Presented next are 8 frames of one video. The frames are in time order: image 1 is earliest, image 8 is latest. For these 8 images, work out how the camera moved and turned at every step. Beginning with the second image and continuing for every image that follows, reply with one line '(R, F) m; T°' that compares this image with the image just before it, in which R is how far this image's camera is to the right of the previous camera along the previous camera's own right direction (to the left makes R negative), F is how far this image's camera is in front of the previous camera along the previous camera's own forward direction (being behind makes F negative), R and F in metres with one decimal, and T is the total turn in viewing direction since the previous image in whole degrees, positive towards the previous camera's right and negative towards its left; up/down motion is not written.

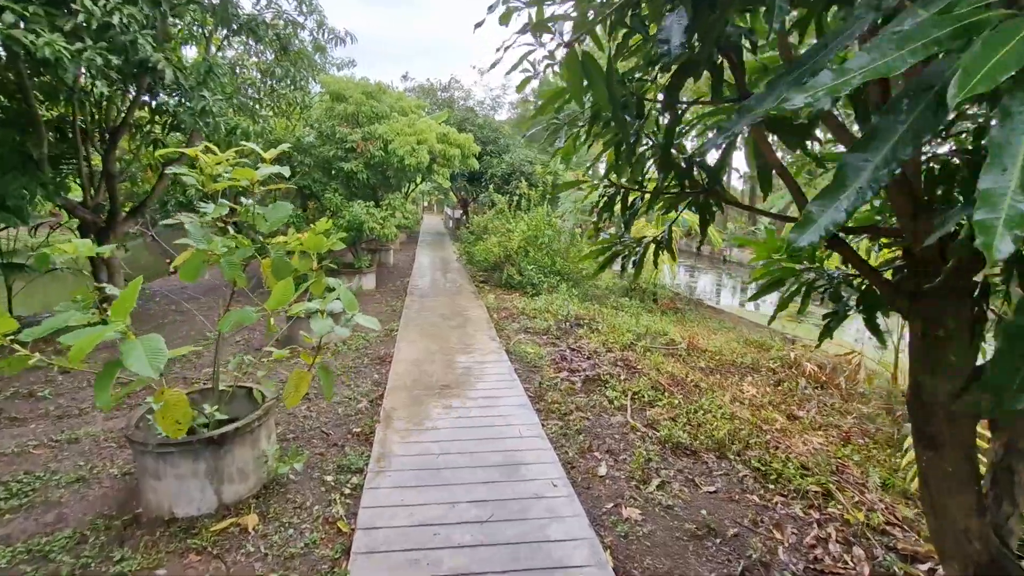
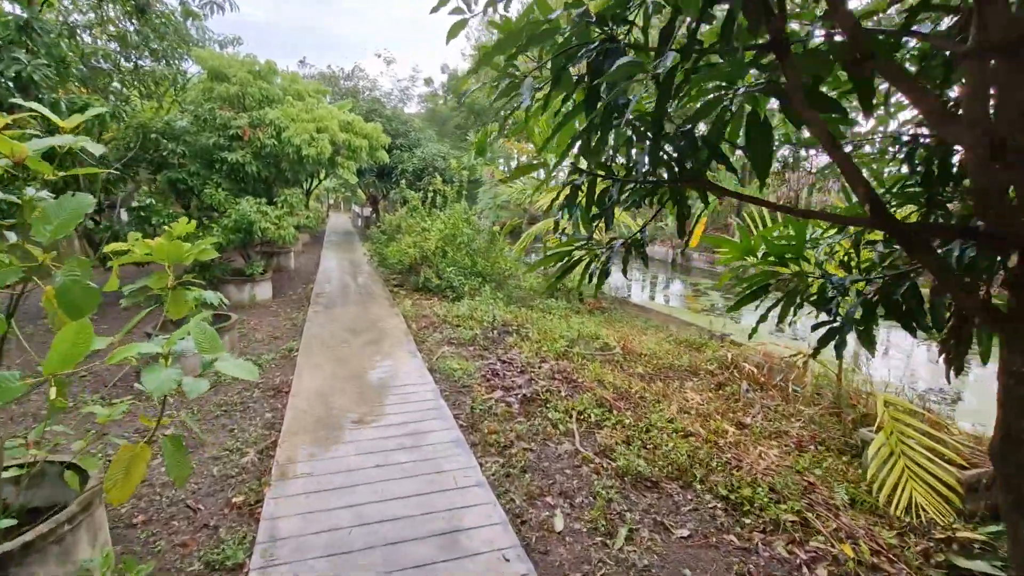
(0.0, +0.4) m; +9°
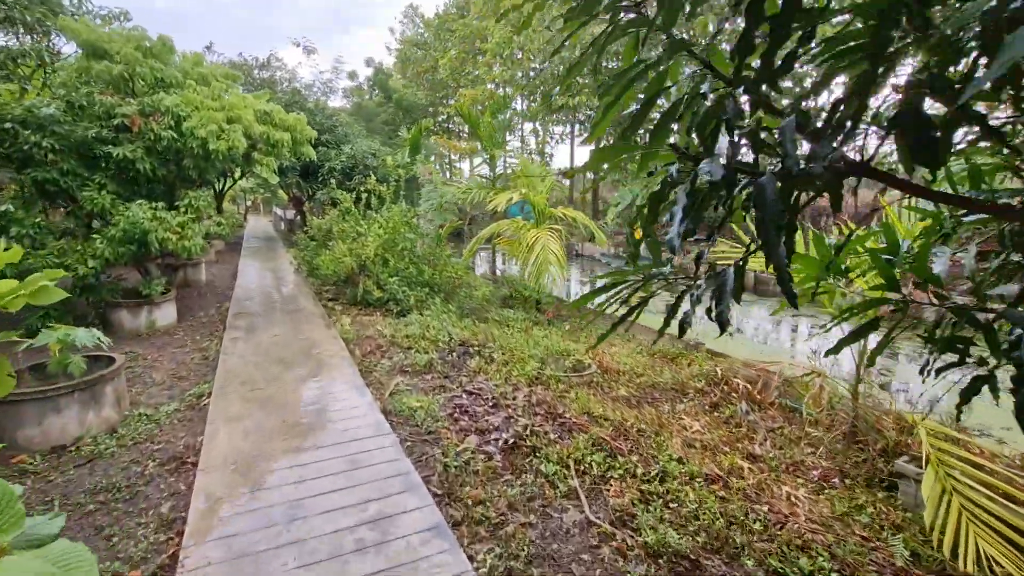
(-0.2, +0.5) m; +7°
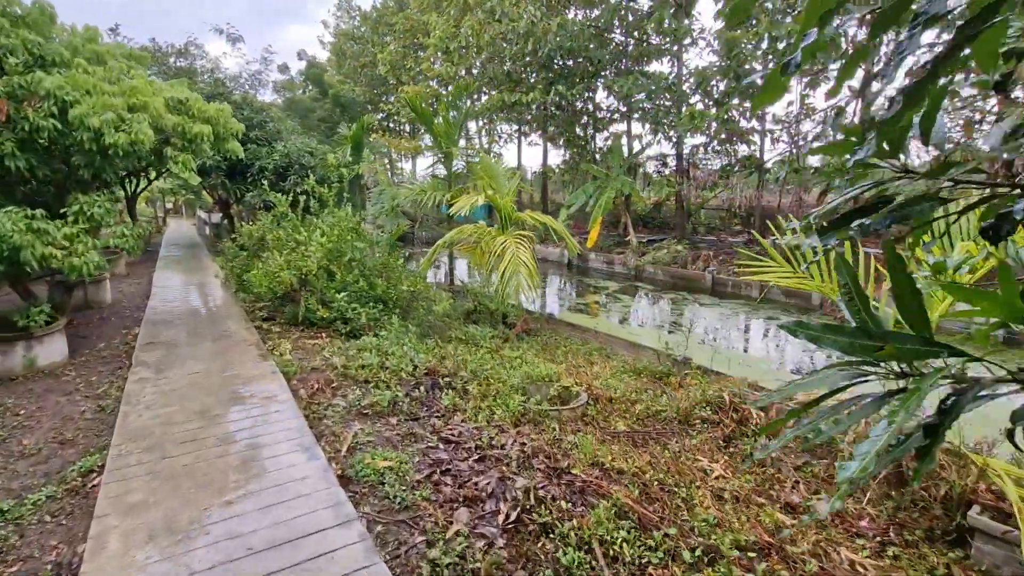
(-0.2, +0.5) m; +6°
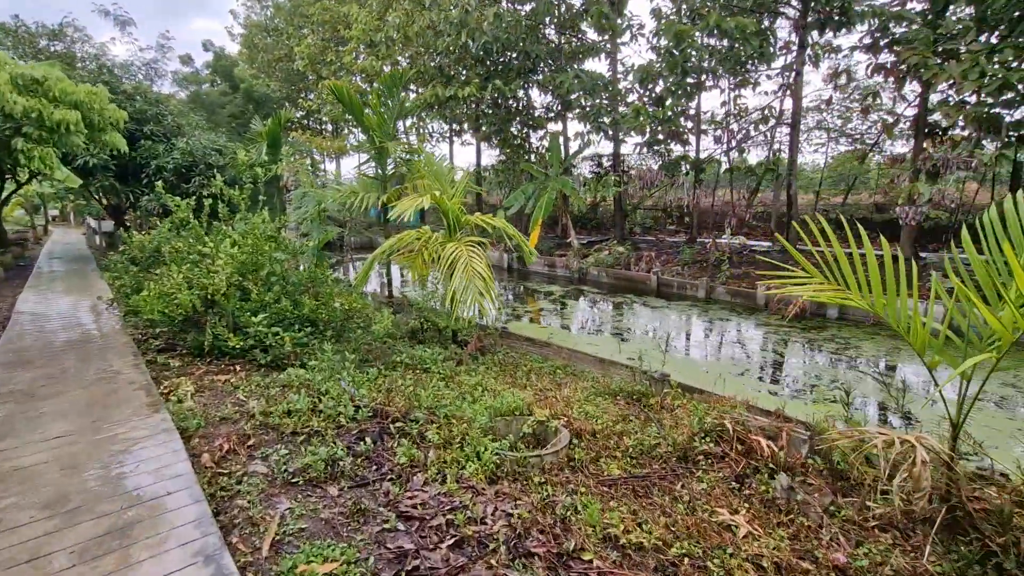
(-0.2, +0.6) m; +8°
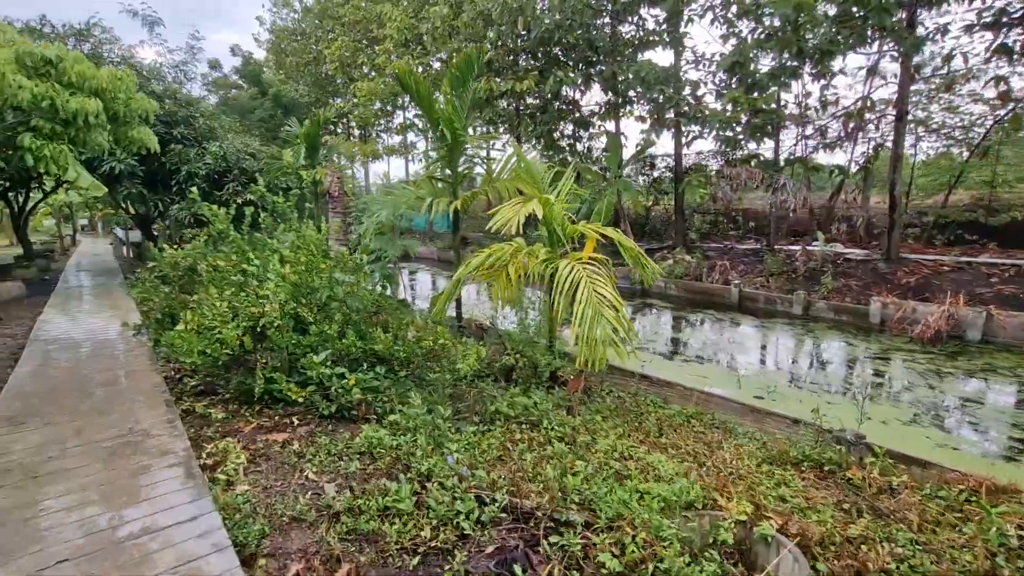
(-0.6, +0.8) m; -2°
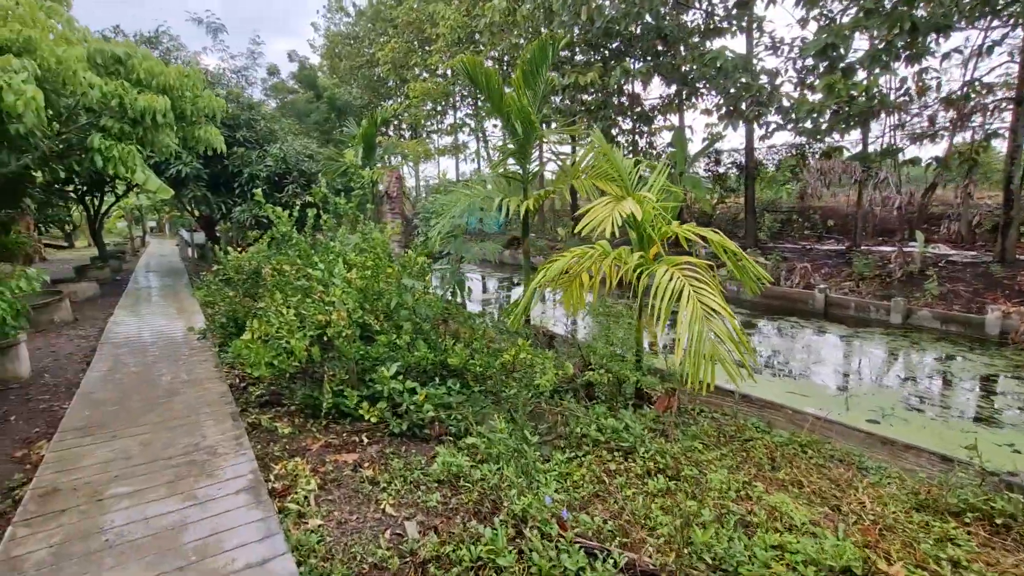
(-0.2, +0.3) m; -5°
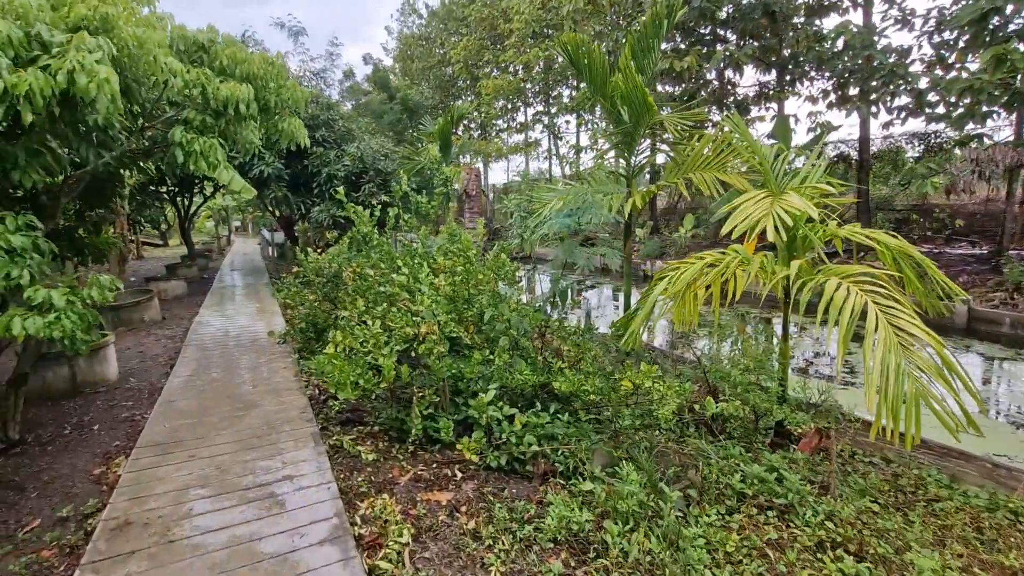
(-0.3, +0.4) m; -7°
